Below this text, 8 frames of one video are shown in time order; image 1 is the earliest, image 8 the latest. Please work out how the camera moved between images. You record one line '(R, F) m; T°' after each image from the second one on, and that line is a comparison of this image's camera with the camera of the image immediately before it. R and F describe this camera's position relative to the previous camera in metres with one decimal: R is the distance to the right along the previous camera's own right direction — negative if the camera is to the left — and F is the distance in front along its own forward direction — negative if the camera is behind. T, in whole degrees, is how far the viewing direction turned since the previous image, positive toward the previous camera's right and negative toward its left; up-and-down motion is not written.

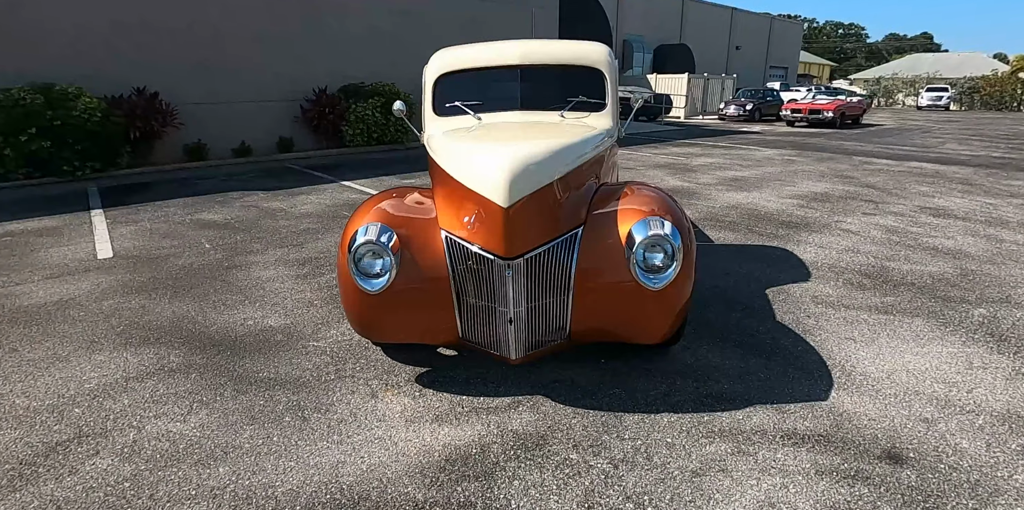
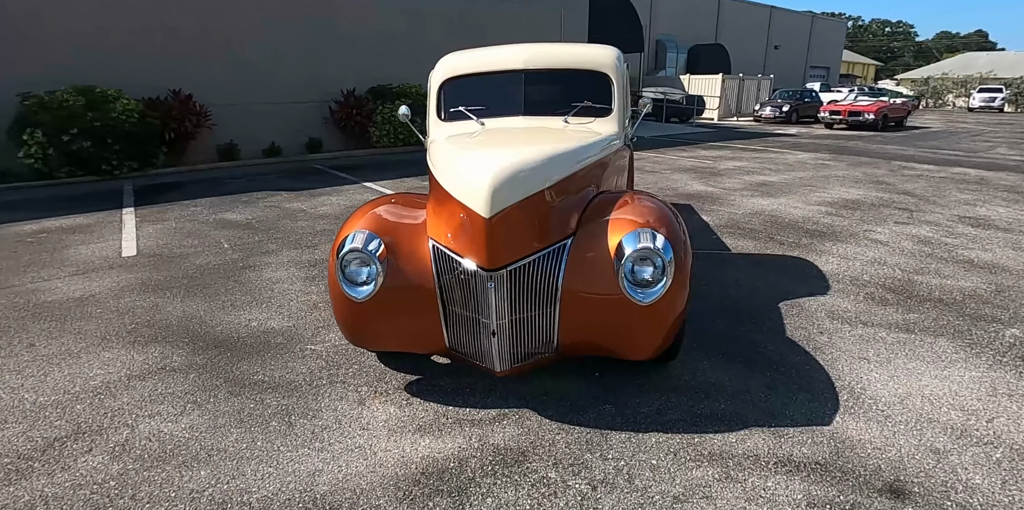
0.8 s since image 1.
(+0.3, +0.1) m; -4°
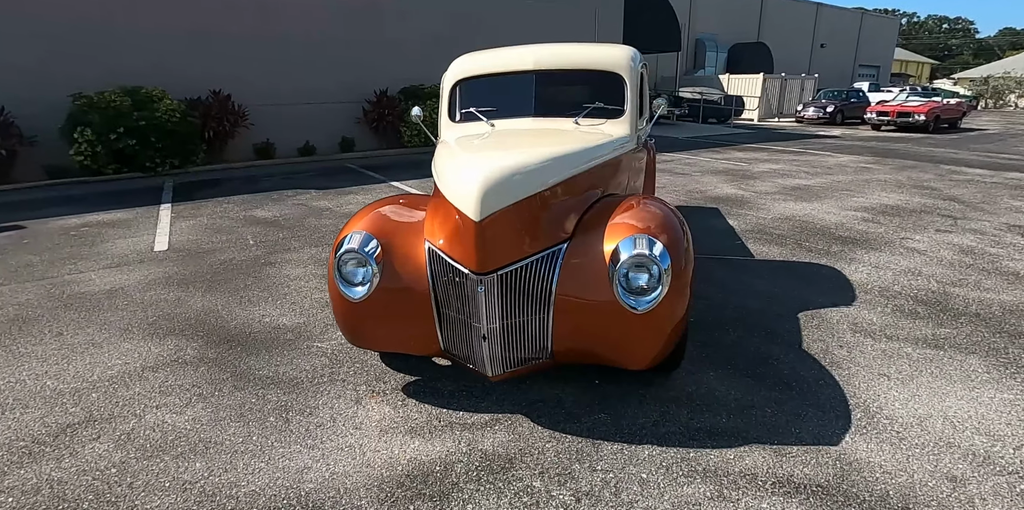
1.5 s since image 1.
(+0.2, 0.0) m; -4°
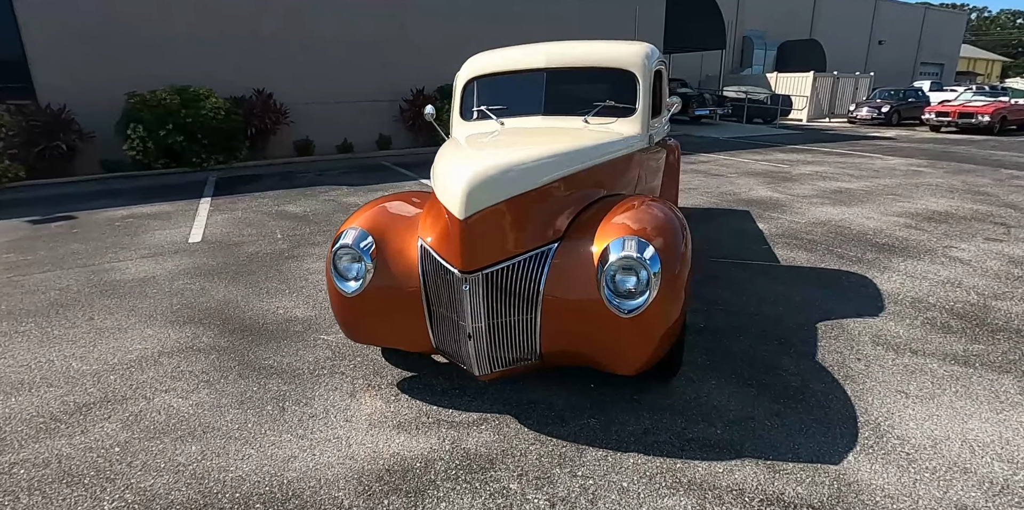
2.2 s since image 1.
(+0.3, 0.0) m; -5°
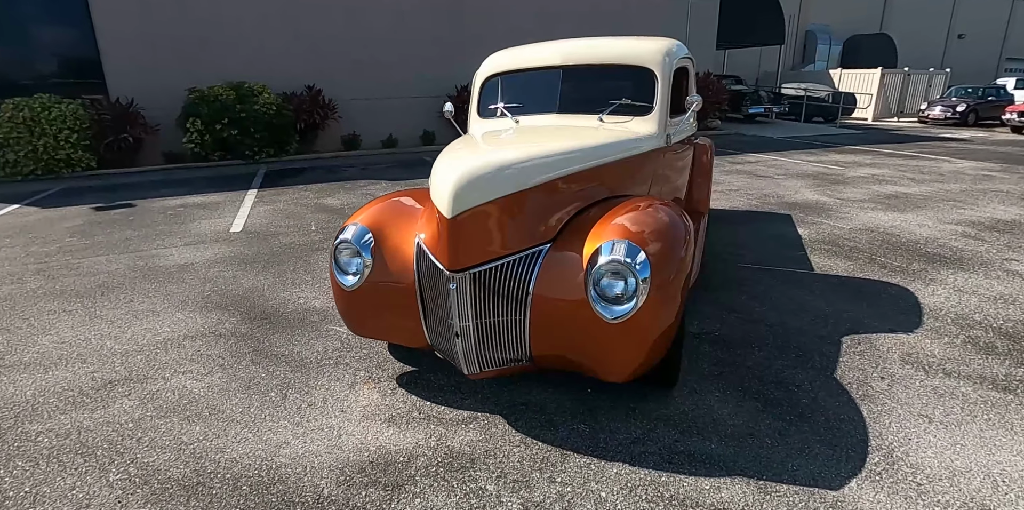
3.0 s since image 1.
(+0.3, 0.0) m; -6°
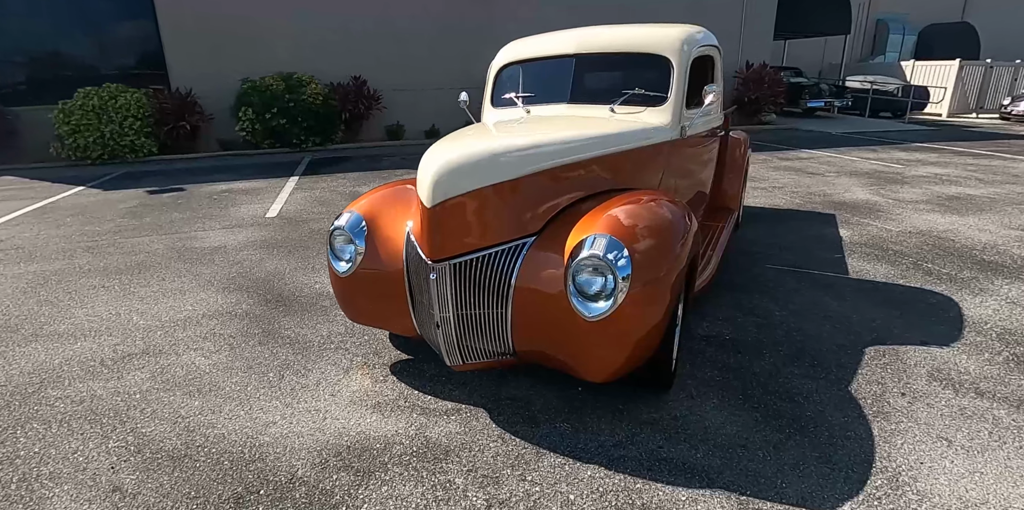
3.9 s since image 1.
(+0.4, +0.1) m; -6°
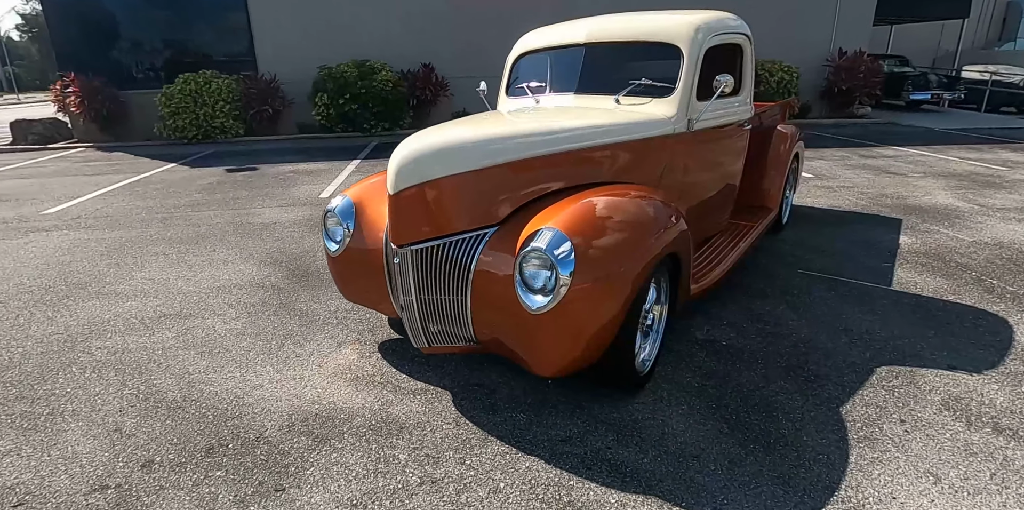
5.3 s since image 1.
(+0.7, 0.0) m; -10°
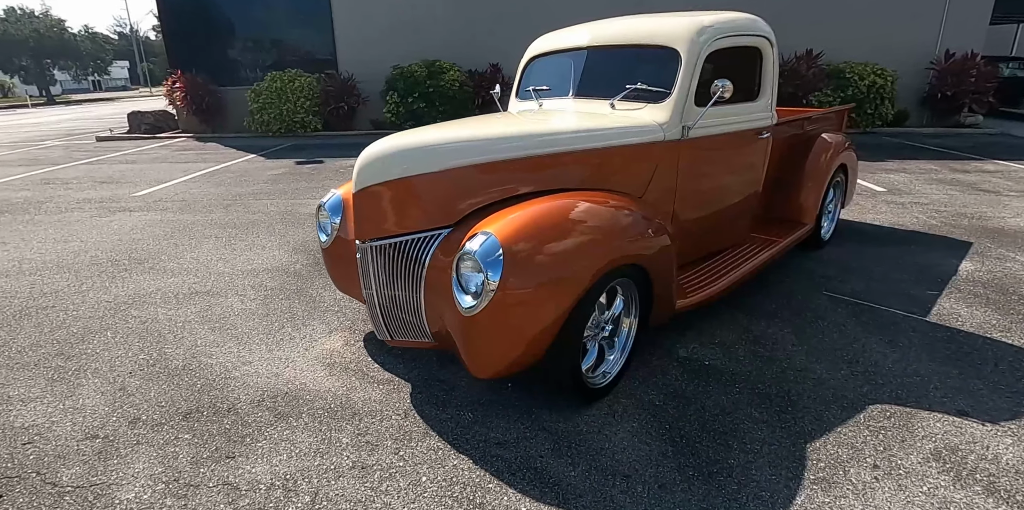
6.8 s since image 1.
(+0.7, +0.1) m; -10°
